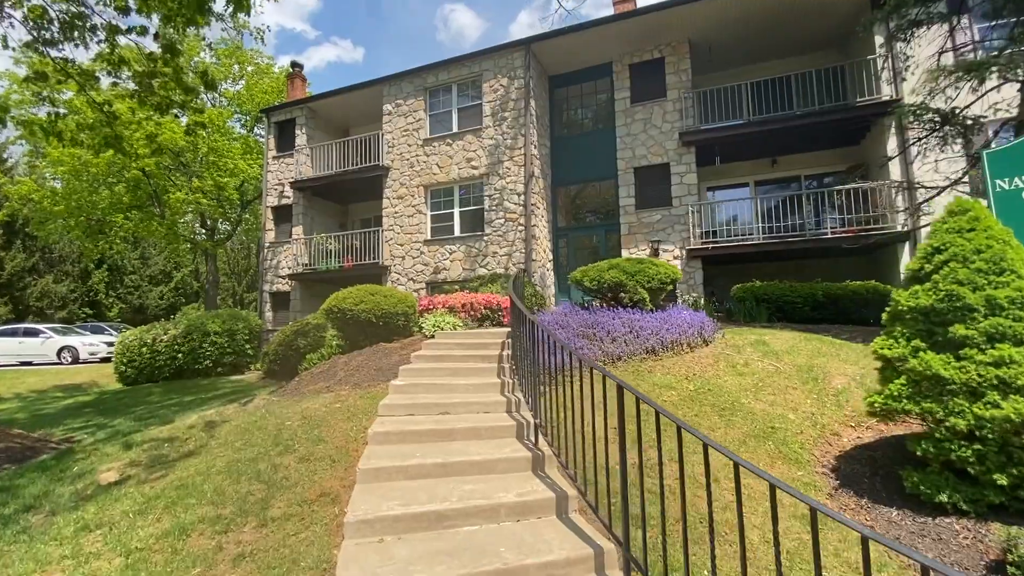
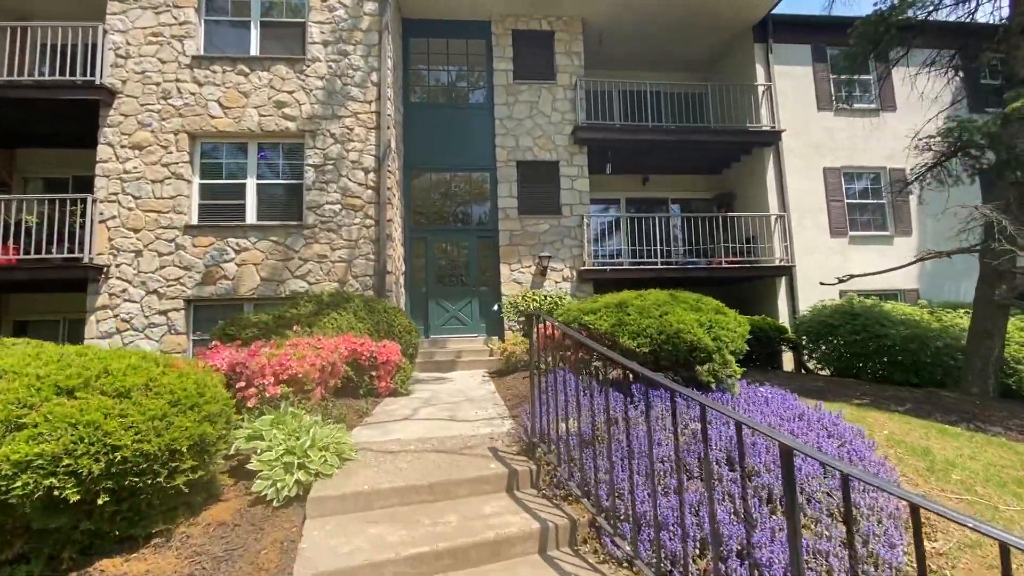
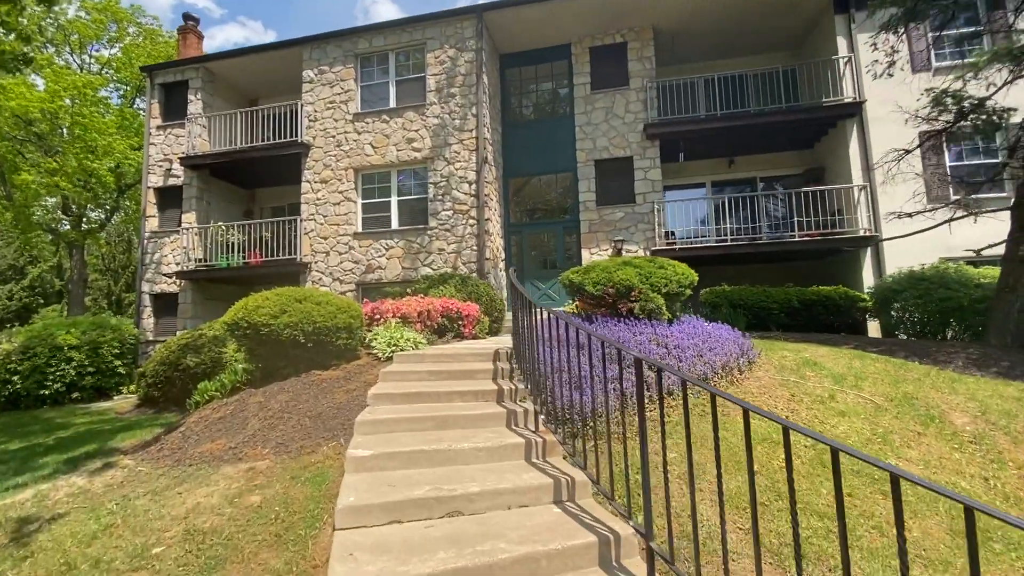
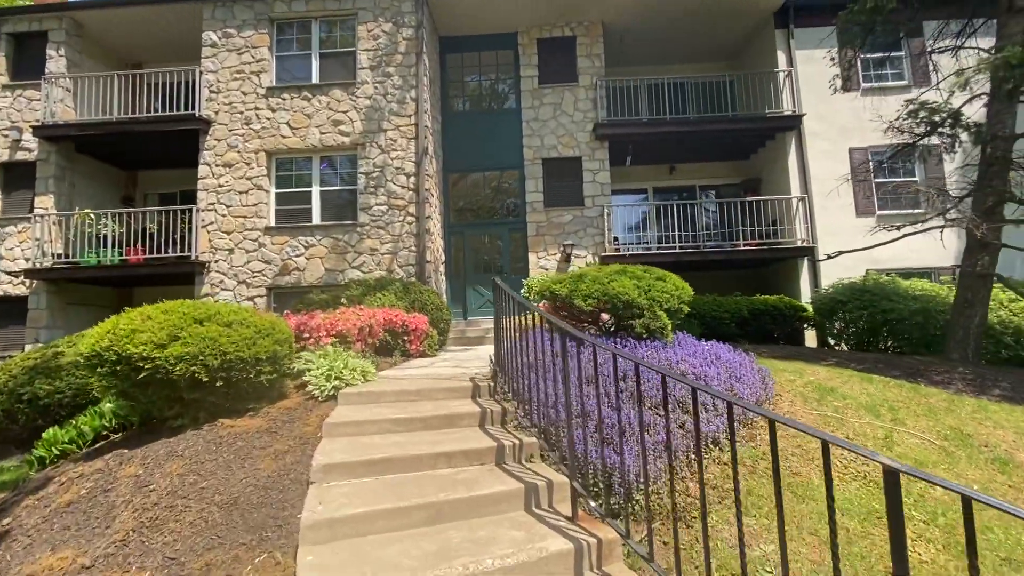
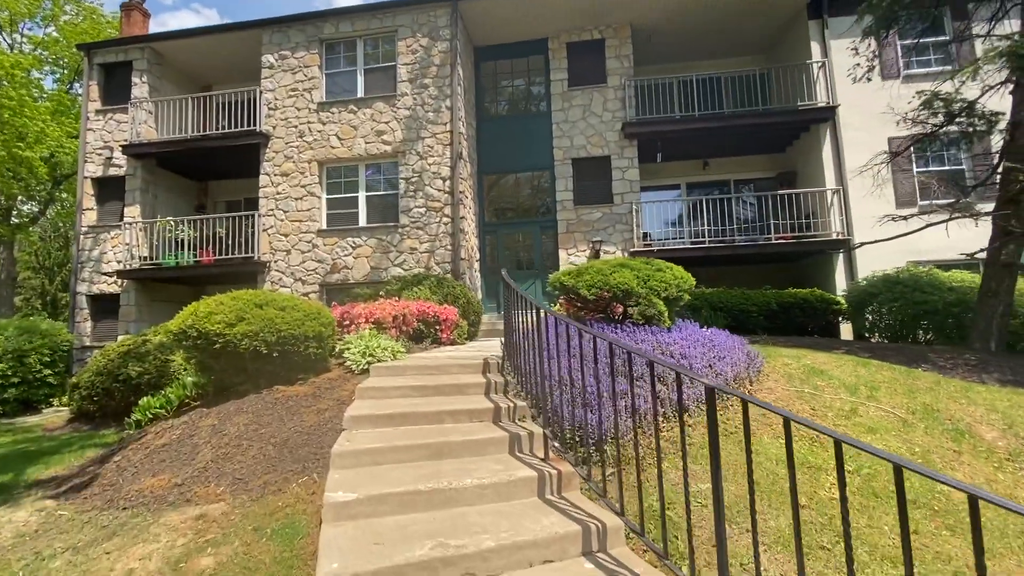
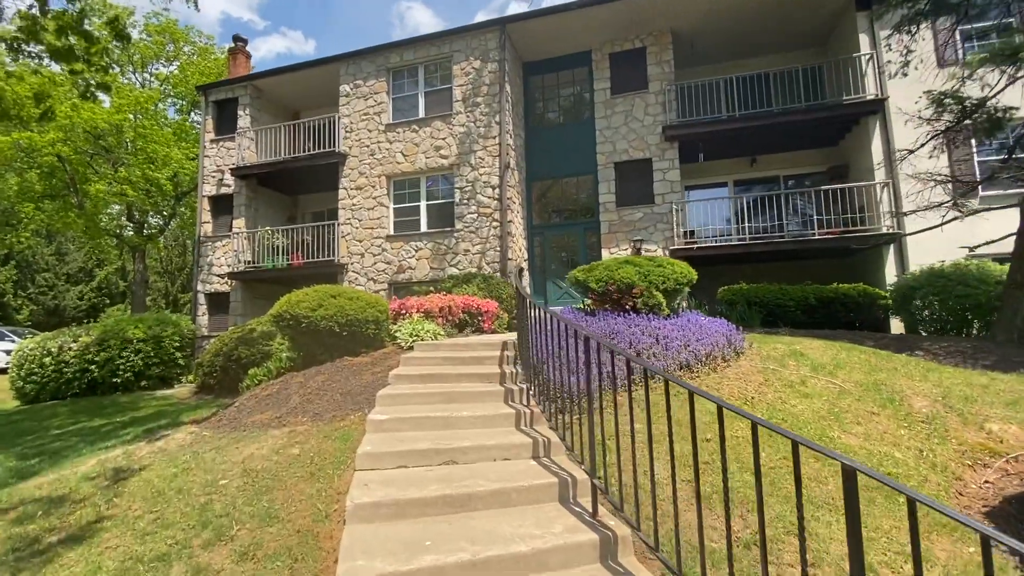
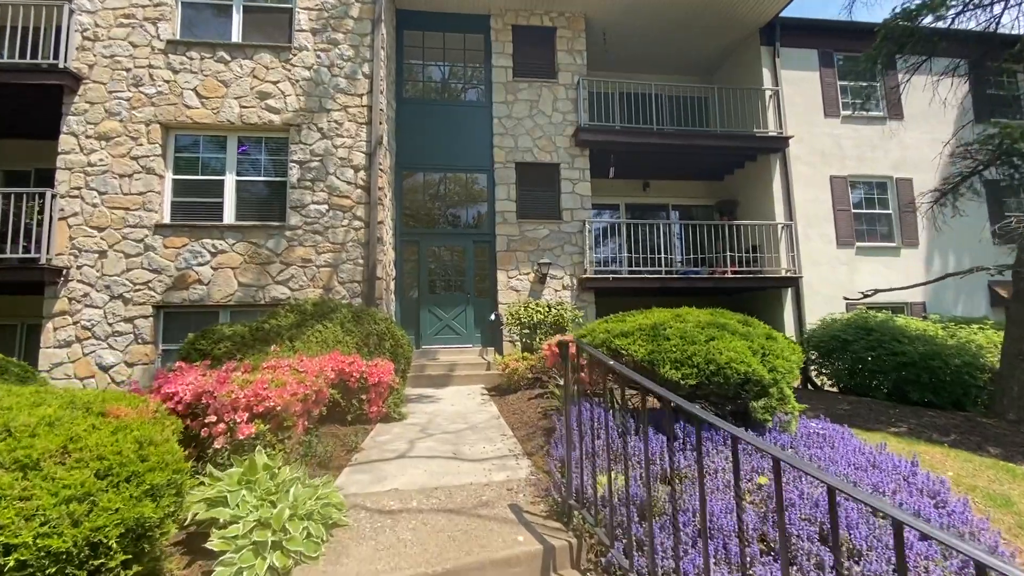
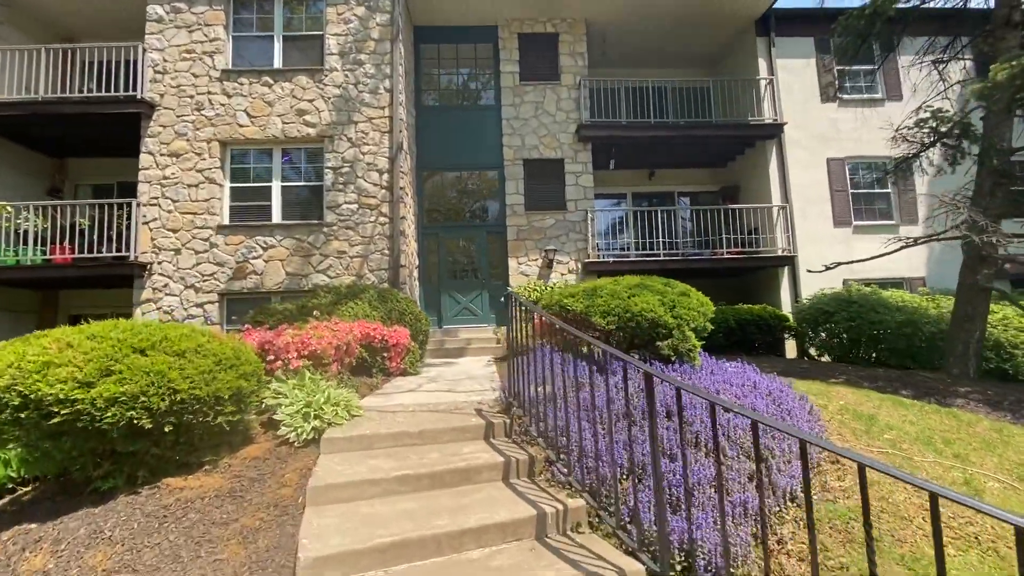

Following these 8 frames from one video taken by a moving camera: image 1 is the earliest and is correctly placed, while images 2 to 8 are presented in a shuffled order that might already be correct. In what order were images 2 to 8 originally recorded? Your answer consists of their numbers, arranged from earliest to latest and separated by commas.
6, 3, 5, 4, 8, 2, 7
